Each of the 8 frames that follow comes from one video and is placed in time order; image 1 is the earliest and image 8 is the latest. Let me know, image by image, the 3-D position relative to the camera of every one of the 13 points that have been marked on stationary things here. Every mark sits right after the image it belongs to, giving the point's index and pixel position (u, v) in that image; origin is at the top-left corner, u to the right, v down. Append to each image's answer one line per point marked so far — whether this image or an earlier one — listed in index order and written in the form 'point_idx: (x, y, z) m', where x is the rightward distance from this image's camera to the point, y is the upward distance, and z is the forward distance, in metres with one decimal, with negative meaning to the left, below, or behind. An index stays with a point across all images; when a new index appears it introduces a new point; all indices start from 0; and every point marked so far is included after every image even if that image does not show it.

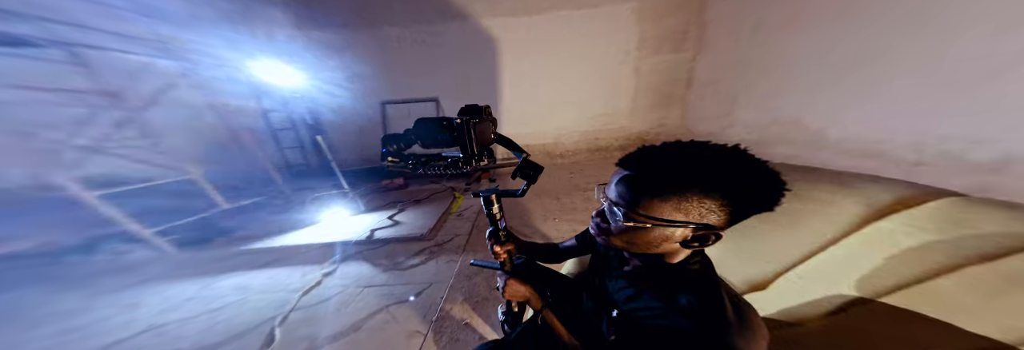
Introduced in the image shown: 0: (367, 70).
0: (-2.4, +2.0, +3.3) m
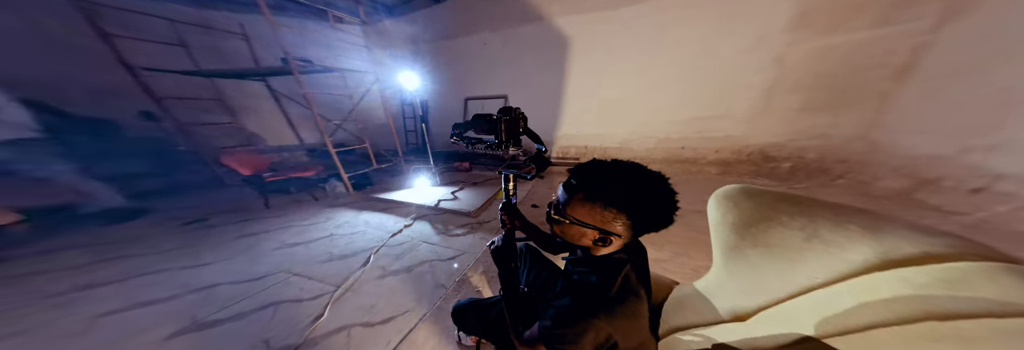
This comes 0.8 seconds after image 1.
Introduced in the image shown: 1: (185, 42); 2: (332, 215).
0: (-1.2, +2.4, +4.0) m
1: (-5.0, +2.4, +3.1) m
2: (-2.7, -0.6, +2.7) m
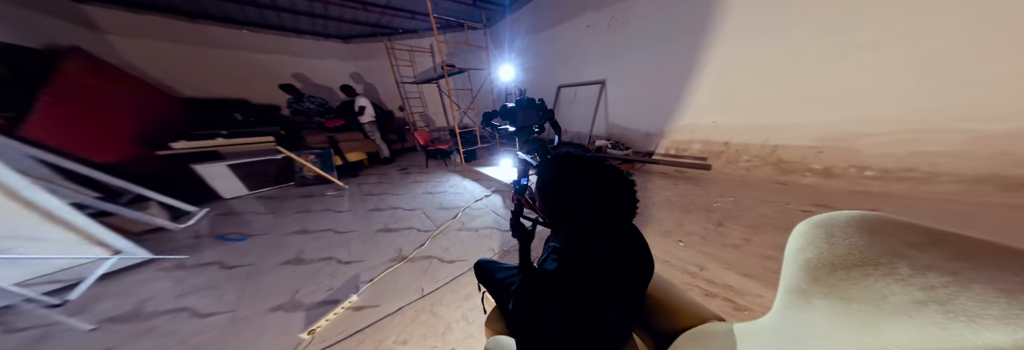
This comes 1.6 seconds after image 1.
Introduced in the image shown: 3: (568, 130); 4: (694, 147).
0: (+1.0, +2.7, +4.0) m
1: (-2.8, +3.3, +5.1) m
2: (-1.4, 0.0, +3.9) m
3: (+1.3, +1.0, +3.9) m
4: (+2.7, +0.5, +2.7) m
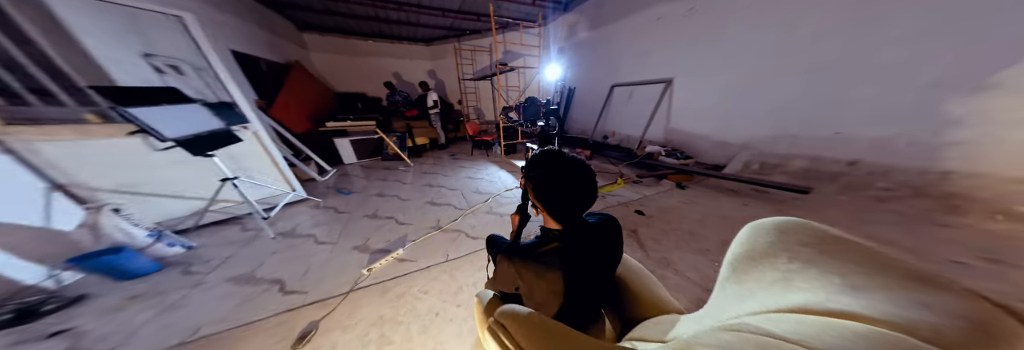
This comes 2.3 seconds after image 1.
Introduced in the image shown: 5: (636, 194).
0: (+2.1, +2.6, +3.7) m
1: (-1.2, +3.7, +5.6) m
2: (-0.6, +0.2, +4.2) m
3: (+2.2, +0.9, +3.6) m
4: (+3.2, +0.2, +2.1) m
5: (+1.6, -0.2, +2.4) m
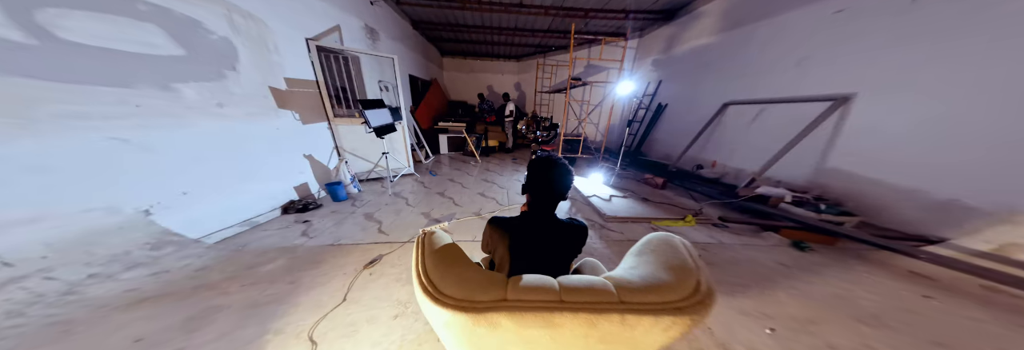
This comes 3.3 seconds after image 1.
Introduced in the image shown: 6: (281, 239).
0: (+3.4, +1.9, +2.9) m
1: (+1.4, +3.4, +6.0) m
2: (+0.7, 0.0, +4.3) m
3: (+3.1, +0.2, +2.7) m
4: (+3.3, -0.5, +0.9) m
5: (+1.9, -0.6, +1.7) m
6: (-2.1, -0.6, +1.7) m
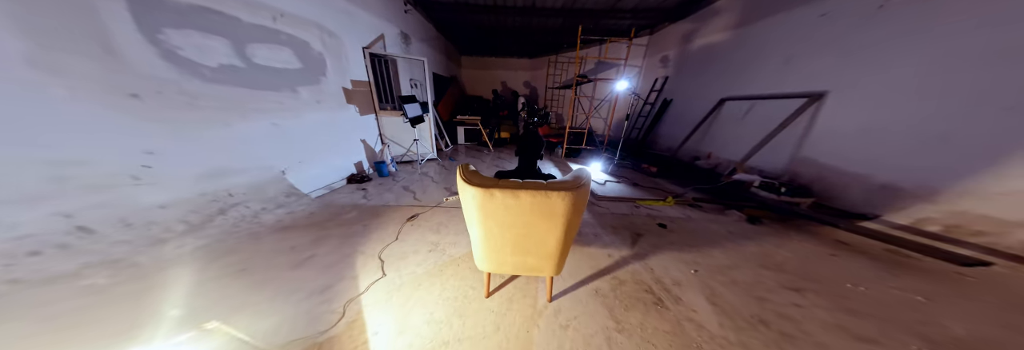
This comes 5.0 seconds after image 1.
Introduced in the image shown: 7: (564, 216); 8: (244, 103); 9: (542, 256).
0: (+3.6, +2.0, +3.1) m
1: (+1.9, +3.6, +6.2) m
2: (+0.9, +0.3, +4.8) m
3: (+3.2, +0.4, +2.9) m
4: (+3.3, -0.4, +1.2) m
5: (+1.9, -0.4, +2.1) m
6: (-2.1, -0.3, +2.4) m
7: (+0.2, -0.2, +0.9) m
8: (-2.4, +0.6, +1.6) m
9: (+0.2, -0.5, +1.0) m
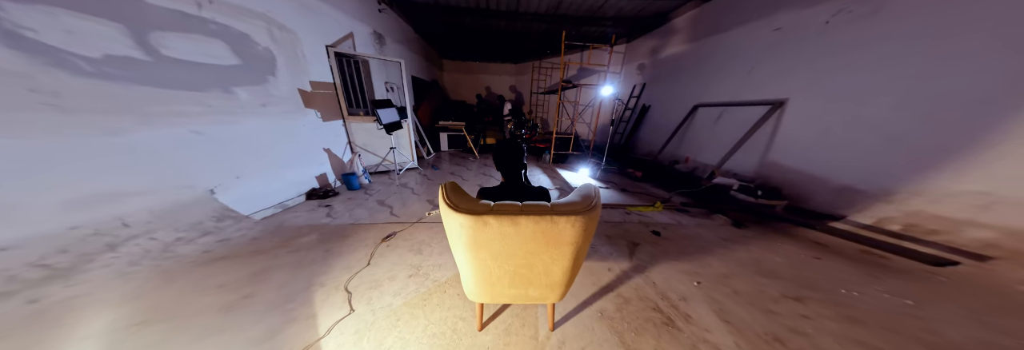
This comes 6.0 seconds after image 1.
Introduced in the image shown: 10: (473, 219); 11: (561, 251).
0: (+3.3, +2.0, +3.3) m
1: (+1.3, +3.5, +6.3) m
2: (+0.6, +0.1, +4.7) m
3: (+3.0, +0.3, +3.1) m
4: (+3.2, -0.4, +1.3) m
5: (+1.8, -0.5, +2.1) m
6: (-2.2, -0.5, +2.0) m
7: (+0.2, -0.3, +0.7) m
8: (-2.4, +0.5, +1.2) m
9: (+0.2, -0.5, +0.9) m
10: (-0.1, -0.2, +0.6) m
11: (+0.2, -0.3, +0.7) m
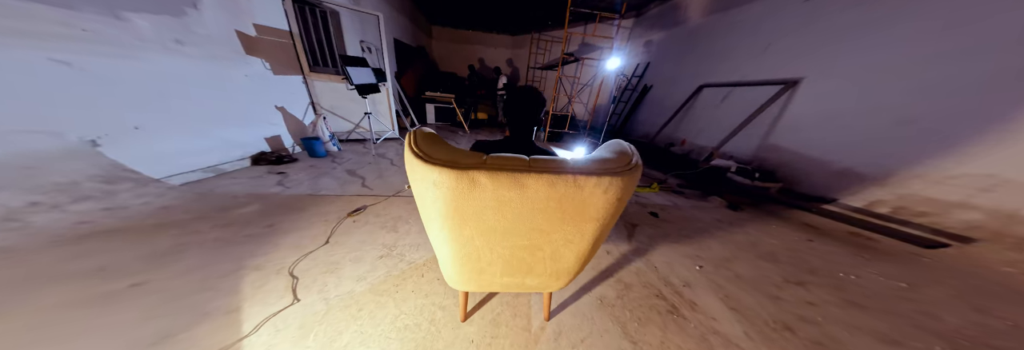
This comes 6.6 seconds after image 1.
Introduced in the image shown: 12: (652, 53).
0: (+3.2, +2.2, +3.1) m
1: (+1.1, +4.0, +5.8) m
2: (+0.3, +0.6, +4.4) m
3: (+2.9, +0.5, +3.0) m
4: (+3.2, -0.3, +1.3) m
5: (+1.7, -0.3, +2.0) m
6: (-2.3, -0.1, +1.6) m
7: (+0.2, -0.1, +0.5) m
8: (-2.4, +0.8, +0.8) m
9: (+0.1, -0.4, +0.7) m
10: (-0.1, 0.0, +0.4) m
11: (+0.2, -0.2, +0.5) m
12: (+2.9, +2.5, +3.8) m
